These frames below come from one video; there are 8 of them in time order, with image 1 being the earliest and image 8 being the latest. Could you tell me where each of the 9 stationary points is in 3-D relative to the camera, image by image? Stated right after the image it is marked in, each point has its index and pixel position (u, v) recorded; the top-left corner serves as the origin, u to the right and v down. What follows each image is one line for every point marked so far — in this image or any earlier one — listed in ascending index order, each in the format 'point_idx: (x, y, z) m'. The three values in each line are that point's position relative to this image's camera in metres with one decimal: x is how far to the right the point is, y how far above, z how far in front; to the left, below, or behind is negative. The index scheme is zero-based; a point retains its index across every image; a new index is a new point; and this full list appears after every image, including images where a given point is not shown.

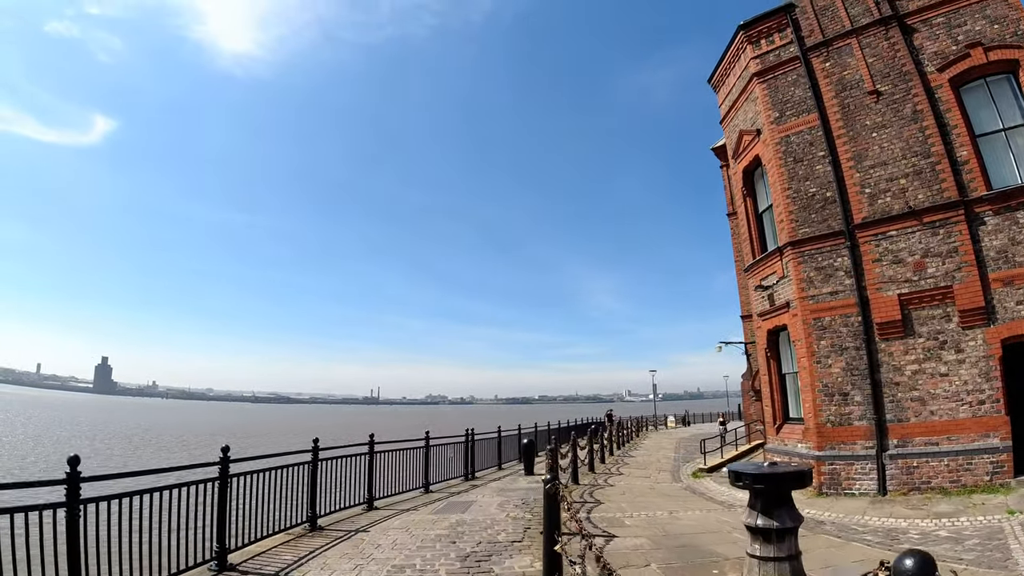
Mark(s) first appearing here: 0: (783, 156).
0: (+6.7, +3.3, +14.1) m
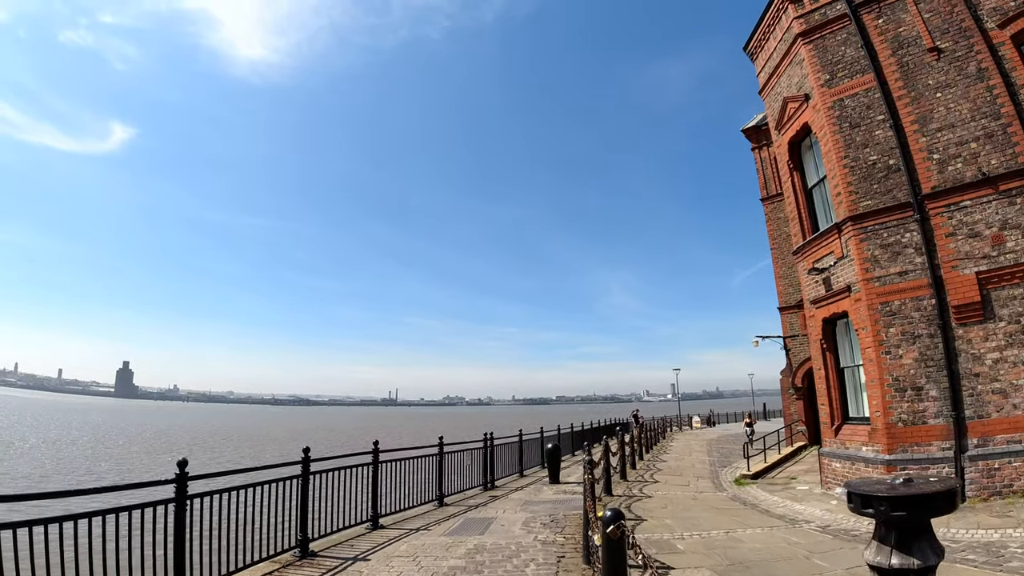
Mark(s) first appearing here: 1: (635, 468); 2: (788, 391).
0: (+7.1, +3.7, +12.6) m
1: (+3.2, -4.7, +14.8) m
2: (+9.6, -3.6, +19.7) m
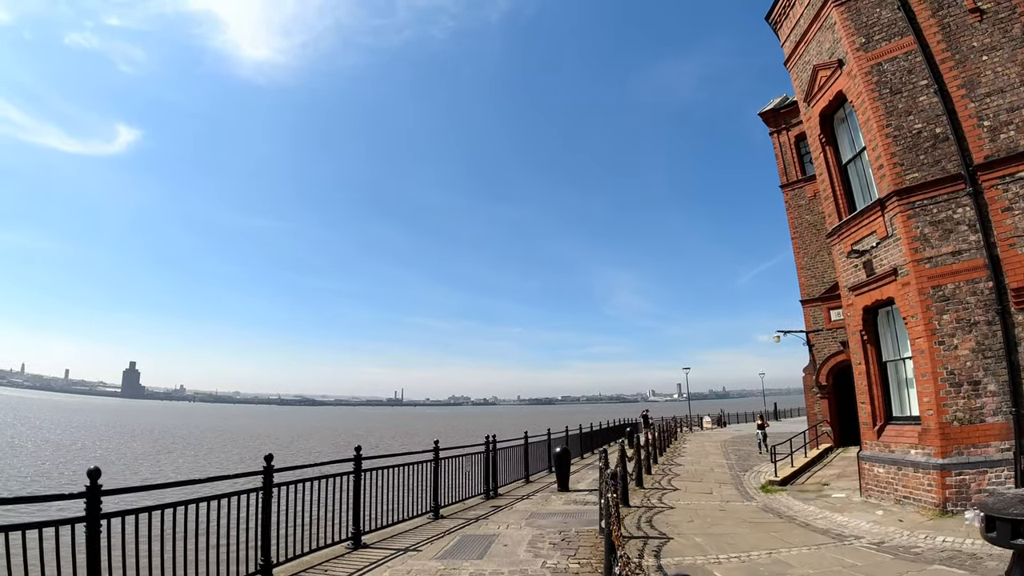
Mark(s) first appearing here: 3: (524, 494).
0: (+7.2, +4.0, +11.3) m
1: (+3.3, -4.4, +13.6) m
2: (+9.7, -3.3, +18.5) m
3: (+0.2, -3.9, +10.8) m
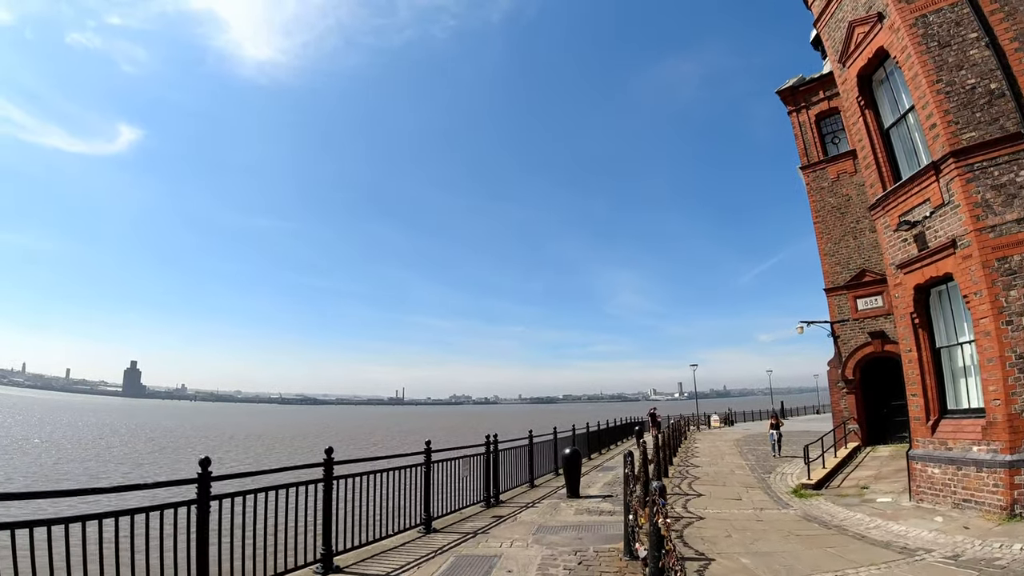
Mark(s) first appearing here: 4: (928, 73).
0: (+7.3, +4.3, +10.0) m
1: (+3.4, -4.1, +12.3) m
2: (+9.8, -2.9, +17.2) m
3: (+0.3, -3.6, +9.5) m
4: (+7.2, +3.7, +9.9) m
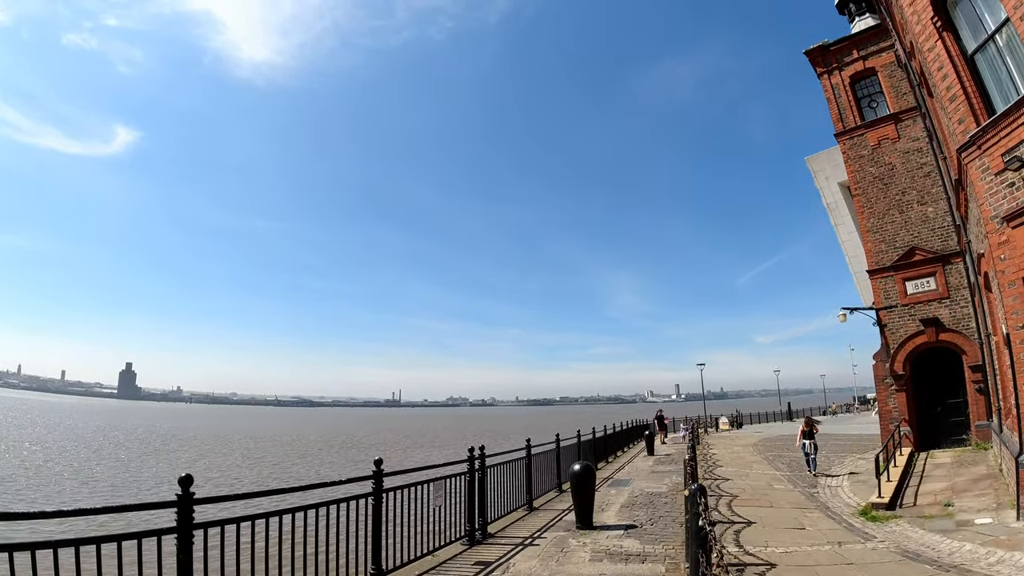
0: (+7.1, +4.8, +7.7) m
1: (+3.3, -3.6, +9.9) m
2: (+9.7, -2.4, +14.8) m
3: (+0.2, -3.1, +7.2) m
4: (+7.1, +4.2, +7.5) m
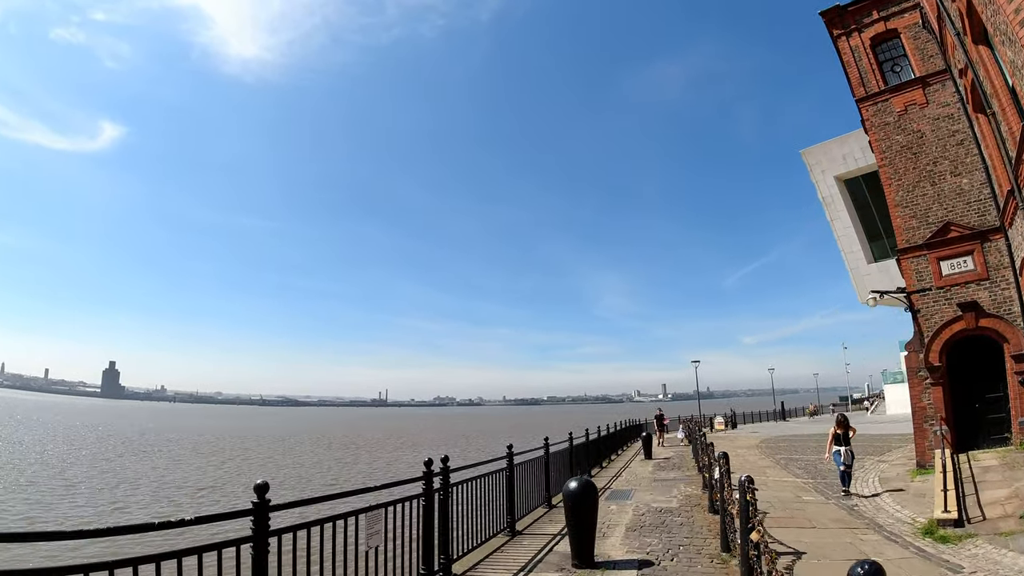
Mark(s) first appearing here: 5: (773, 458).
0: (+6.9, +5.2, +5.9) m
1: (+3.0, -3.2, +8.1) m
2: (+9.3, -2.0, +13.1) m
3: (-0.1, -2.6, +5.2) m
4: (+6.9, +4.6, +5.7) m
5: (+8.2, -5.3, +18.0) m
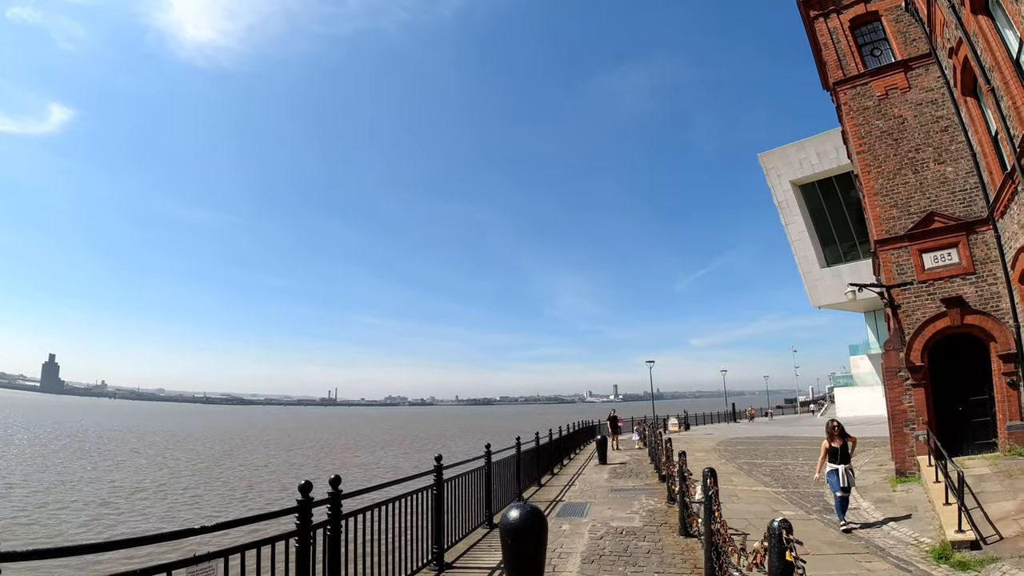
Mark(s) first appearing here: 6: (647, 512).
0: (+6.5, +5.4, +4.8) m
1: (+2.2, -2.9, +6.6) m
2: (+8.1, -1.9, +12.1) m
3: (-0.6, -2.3, +3.6) m
4: (+6.4, +4.8, +4.6) m
5: (+6.5, -5.2, +16.9) m
6: (+2.2, -3.6, +9.1) m
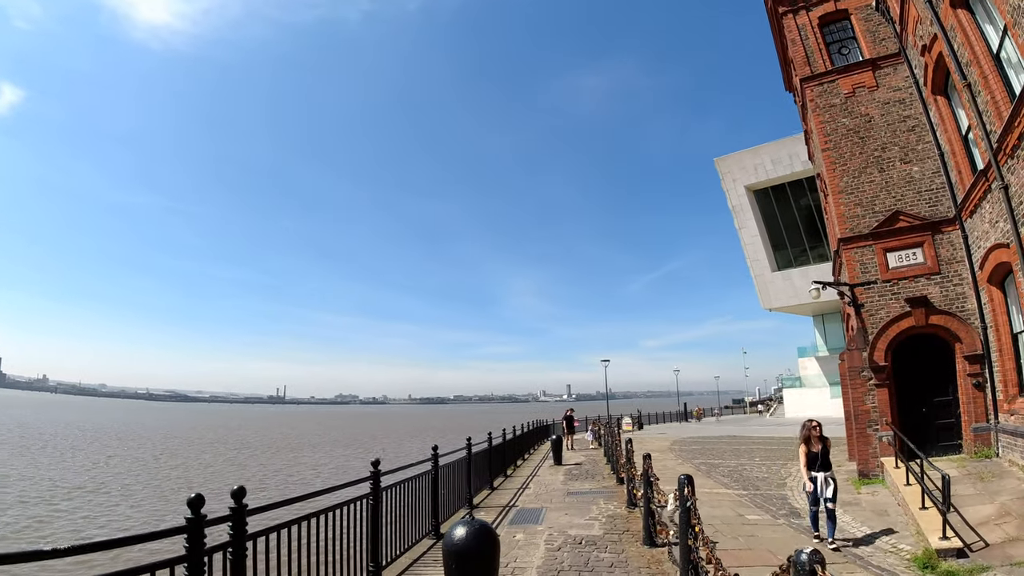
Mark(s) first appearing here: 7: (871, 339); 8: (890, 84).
0: (+6.2, +5.5, +4.5) m
1: (+1.6, -2.7, +6.0) m
2: (+7.1, -1.8, +11.9) m
3: (-0.9, -2.0, +2.7) m
4: (+6.2, +4.8, +4.3) m
5: (+5.2, -5.1, +16.6) m
6: (+1.4, -3.4, +8.4) m
7: (+7.2, -1.0, +11.6) m
8: (+8.6, +4.7, +13.0) m
